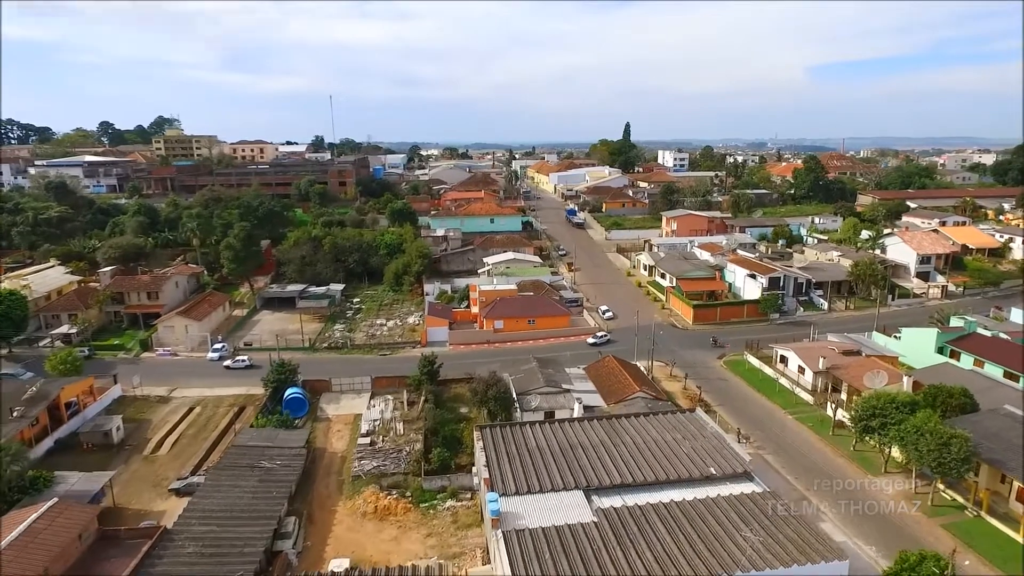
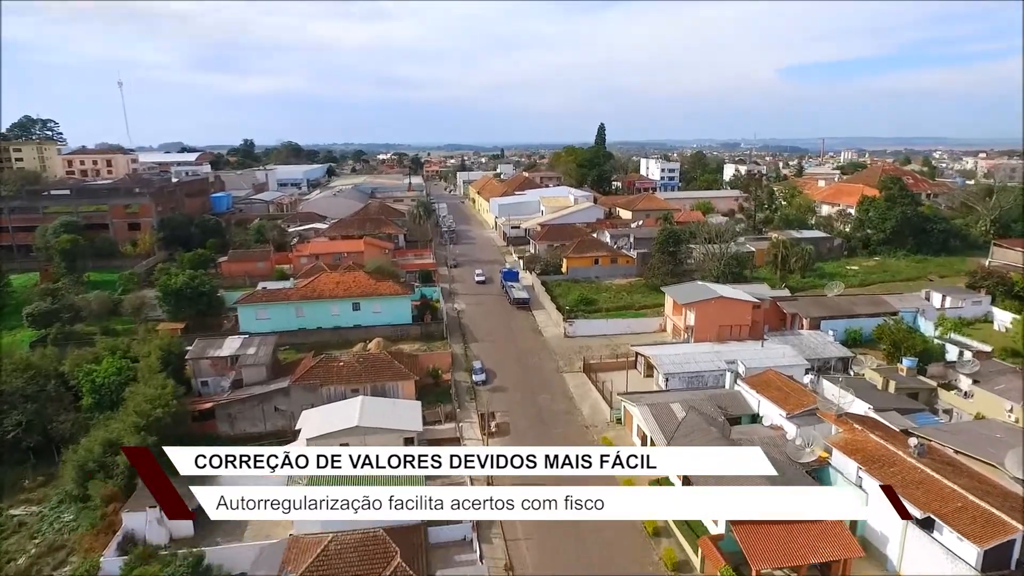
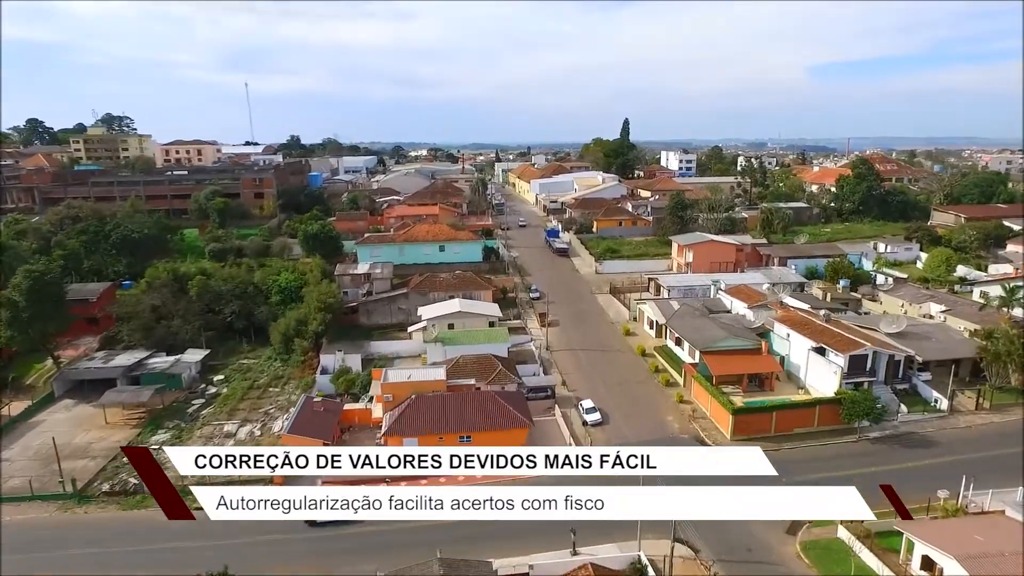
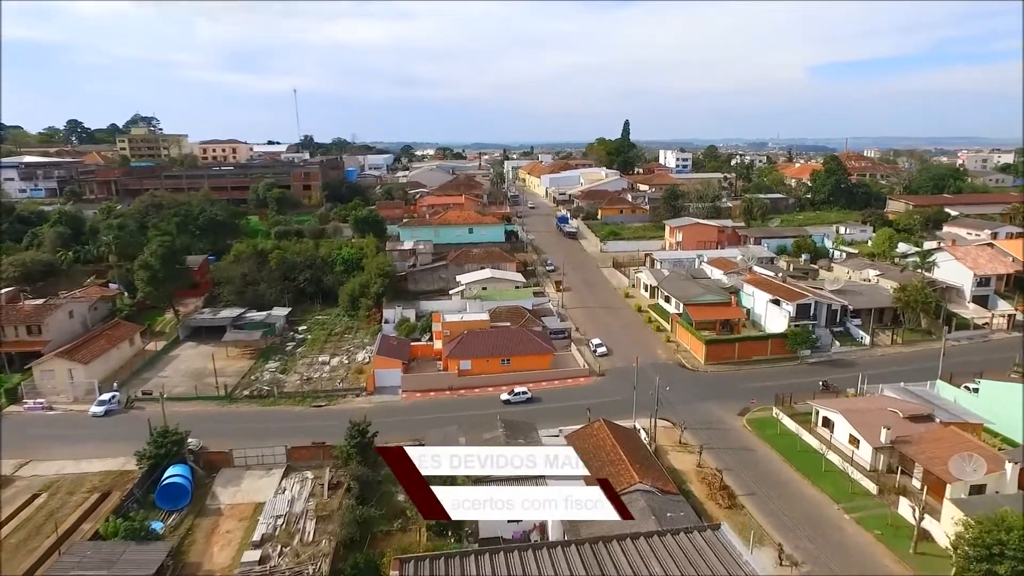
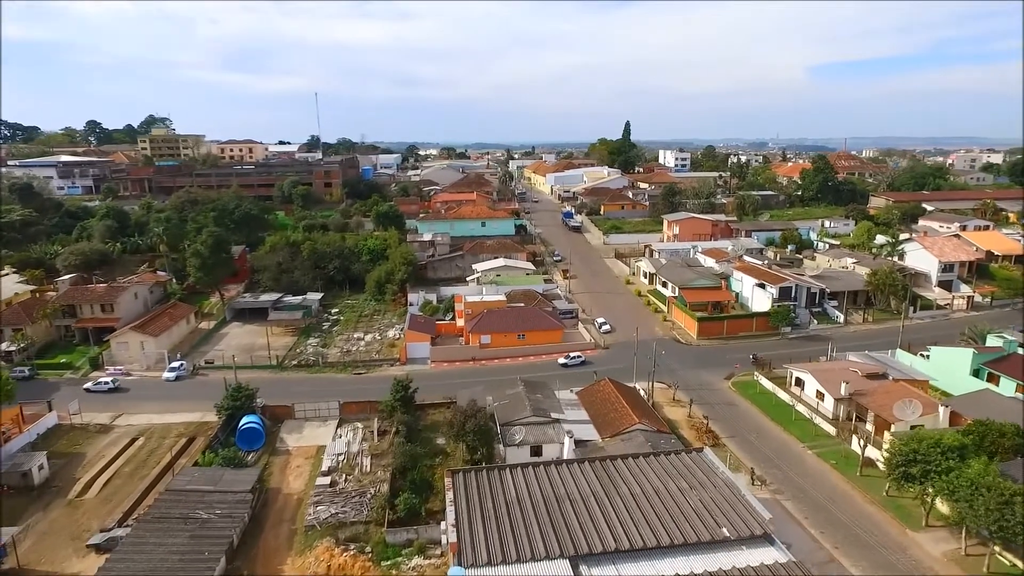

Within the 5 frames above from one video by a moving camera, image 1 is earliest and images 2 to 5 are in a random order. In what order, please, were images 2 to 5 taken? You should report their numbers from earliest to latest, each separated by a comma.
5, 4, 3, 2
